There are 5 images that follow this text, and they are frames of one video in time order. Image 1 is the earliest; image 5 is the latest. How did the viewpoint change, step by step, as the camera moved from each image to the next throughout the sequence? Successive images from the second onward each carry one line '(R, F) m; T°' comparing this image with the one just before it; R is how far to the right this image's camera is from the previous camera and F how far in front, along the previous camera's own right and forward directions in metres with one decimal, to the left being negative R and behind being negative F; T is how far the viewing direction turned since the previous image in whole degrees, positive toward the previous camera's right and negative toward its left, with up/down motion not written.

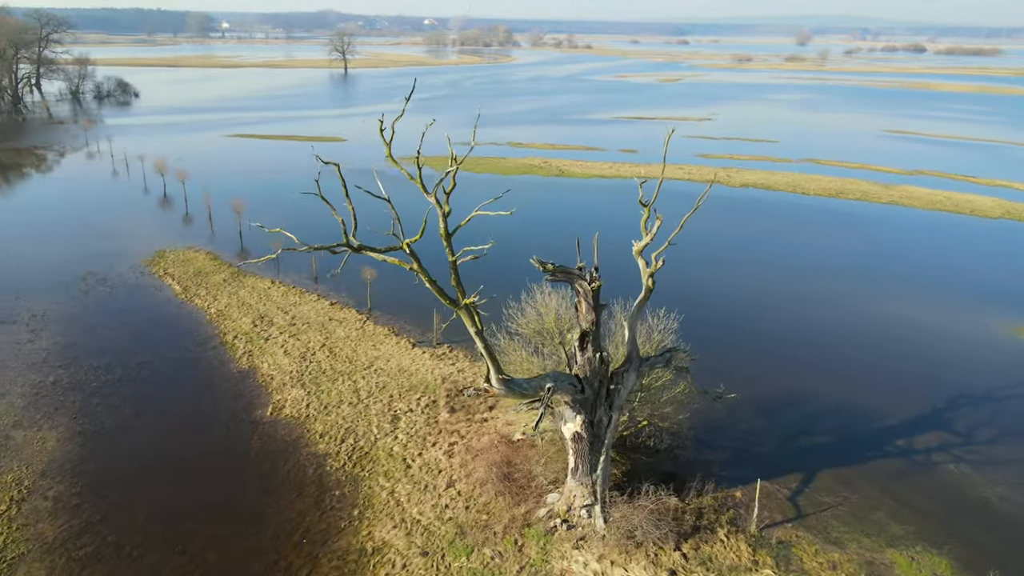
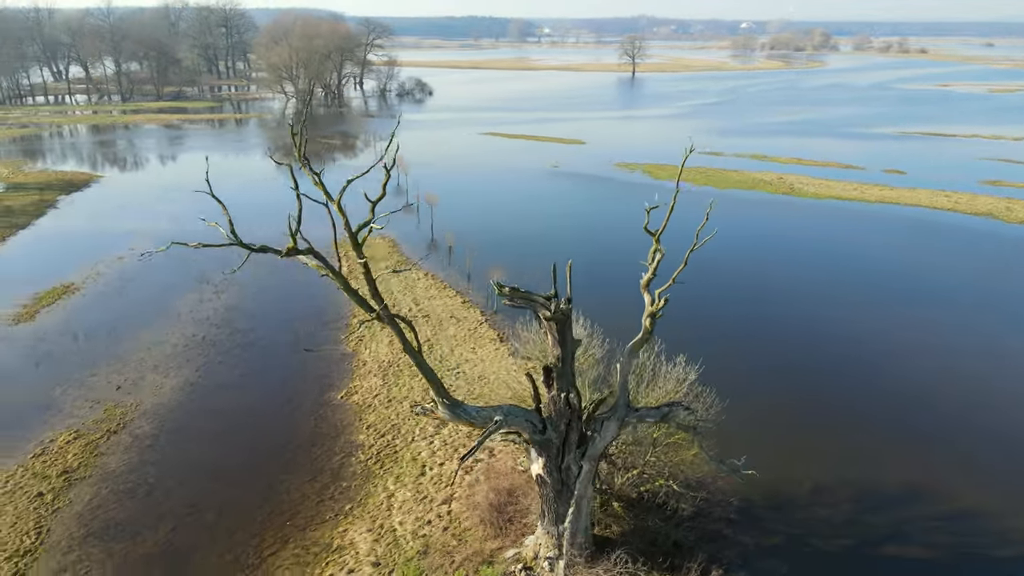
(+4.8, +1.8) m; -22°
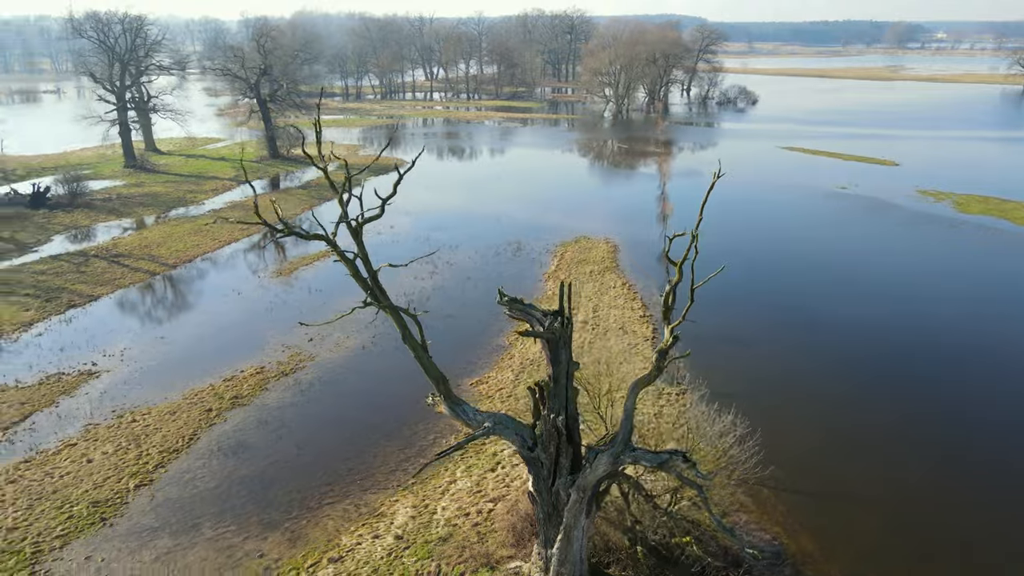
(+4.7, +1.1) m; -25°
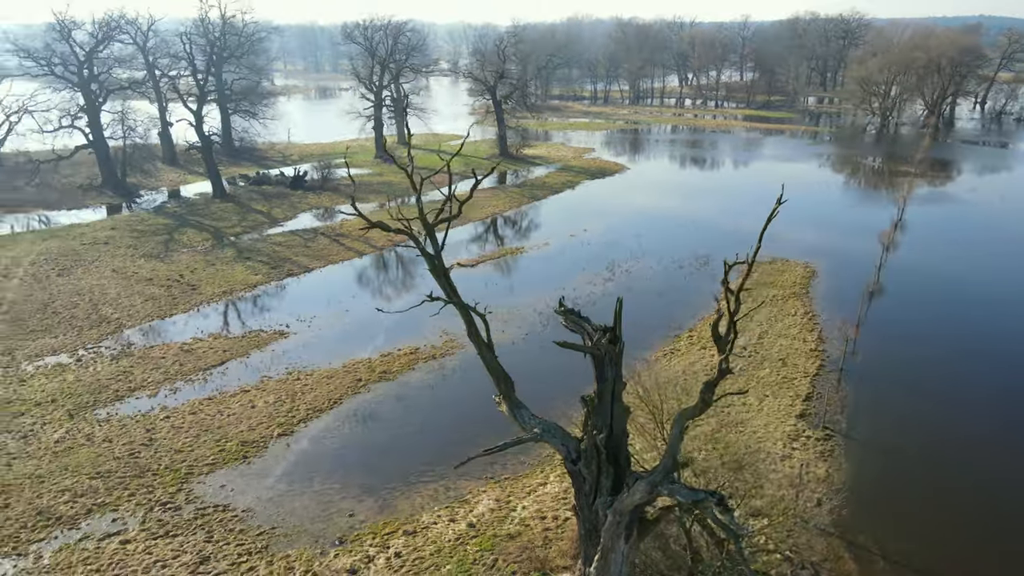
(+2.7, +0.3) m; -19°
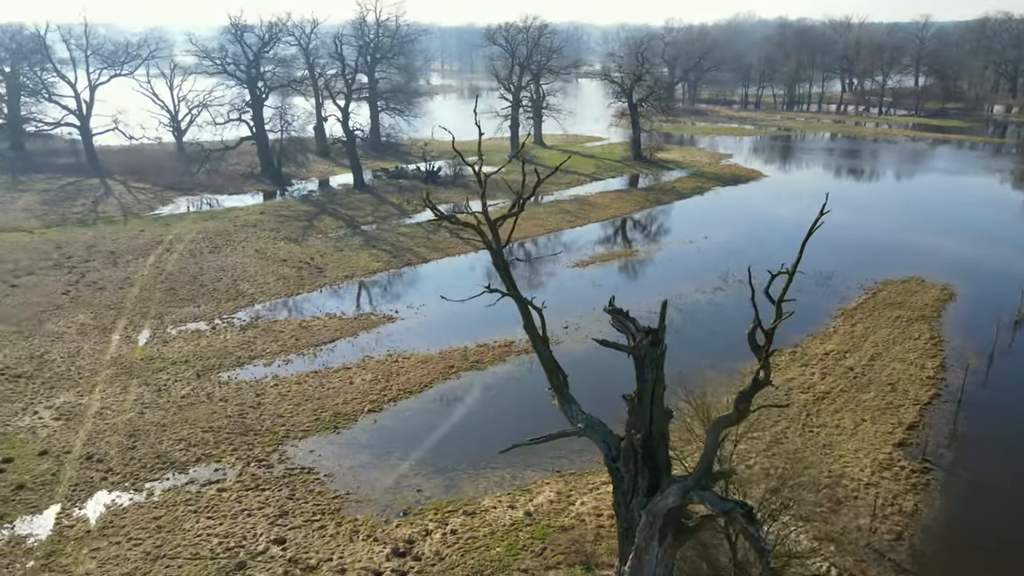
(+1.4, -0.3) m; -11°
